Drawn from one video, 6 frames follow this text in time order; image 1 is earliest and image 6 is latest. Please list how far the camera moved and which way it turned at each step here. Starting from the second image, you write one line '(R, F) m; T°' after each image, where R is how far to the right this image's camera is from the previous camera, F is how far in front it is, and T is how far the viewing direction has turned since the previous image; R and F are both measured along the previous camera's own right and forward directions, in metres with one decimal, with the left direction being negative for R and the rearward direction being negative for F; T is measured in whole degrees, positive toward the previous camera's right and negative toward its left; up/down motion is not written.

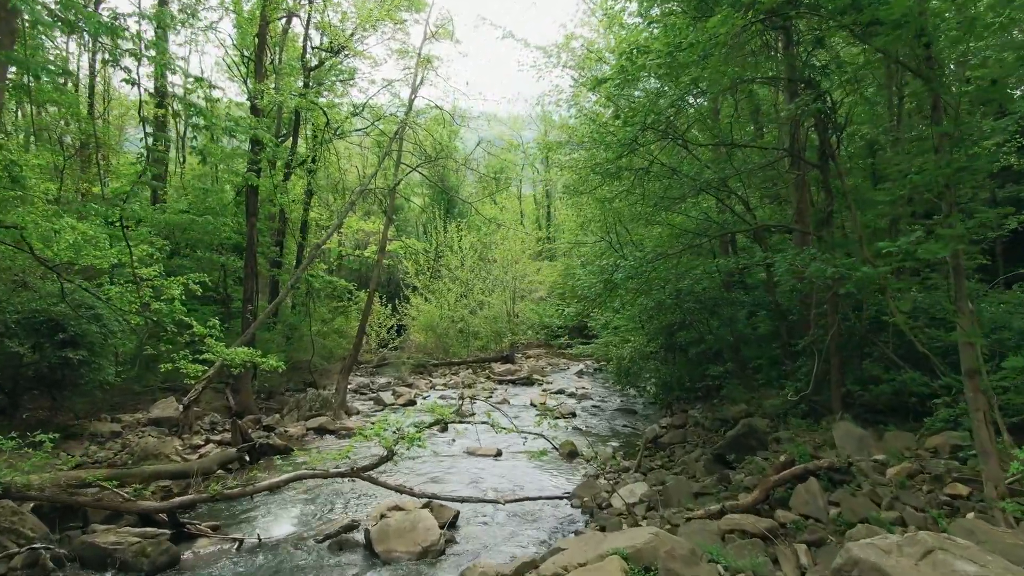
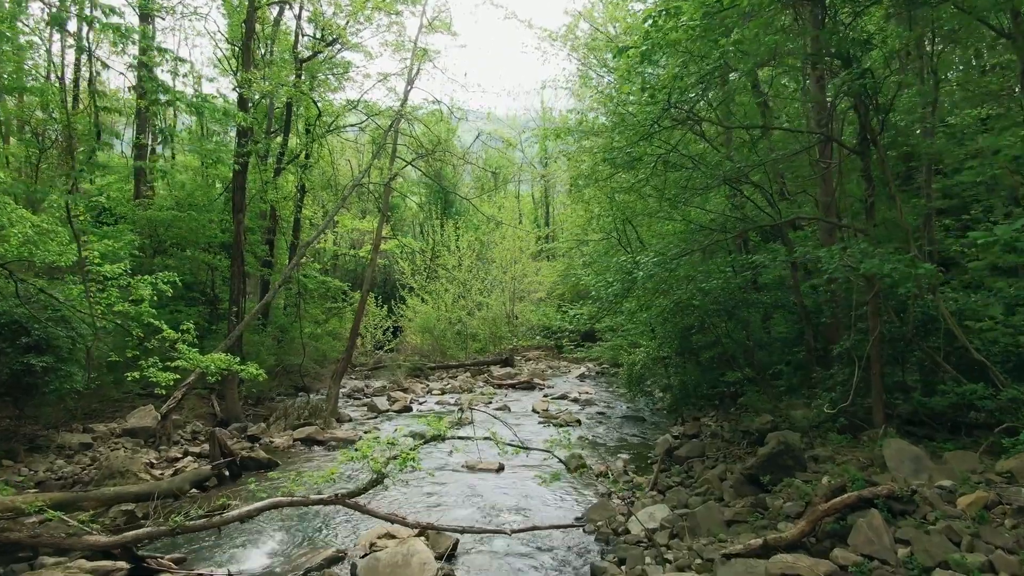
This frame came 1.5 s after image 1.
(-0.1, +0.8) m; 0°
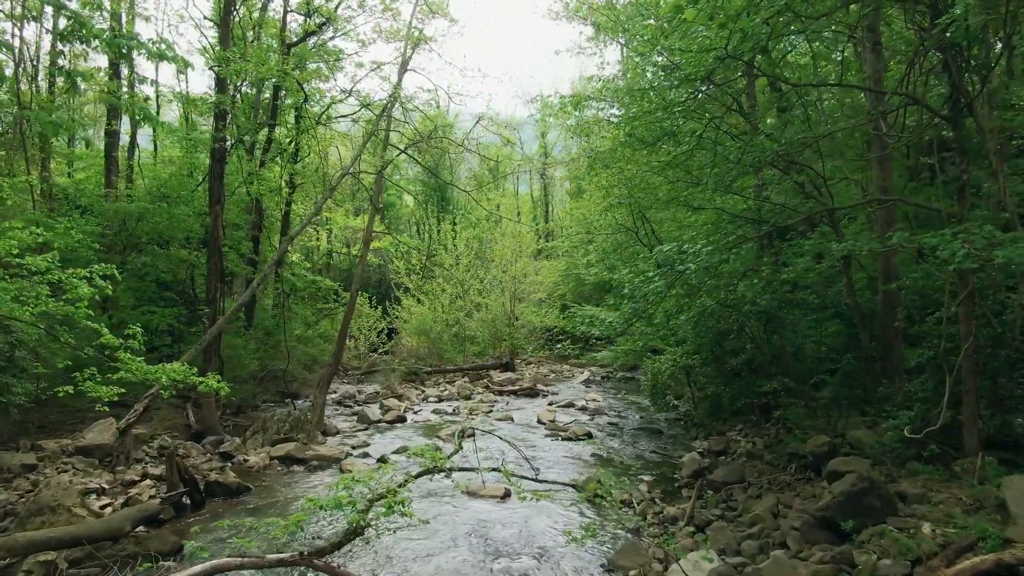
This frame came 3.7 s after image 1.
(-0.2, +1.3) m; 0°
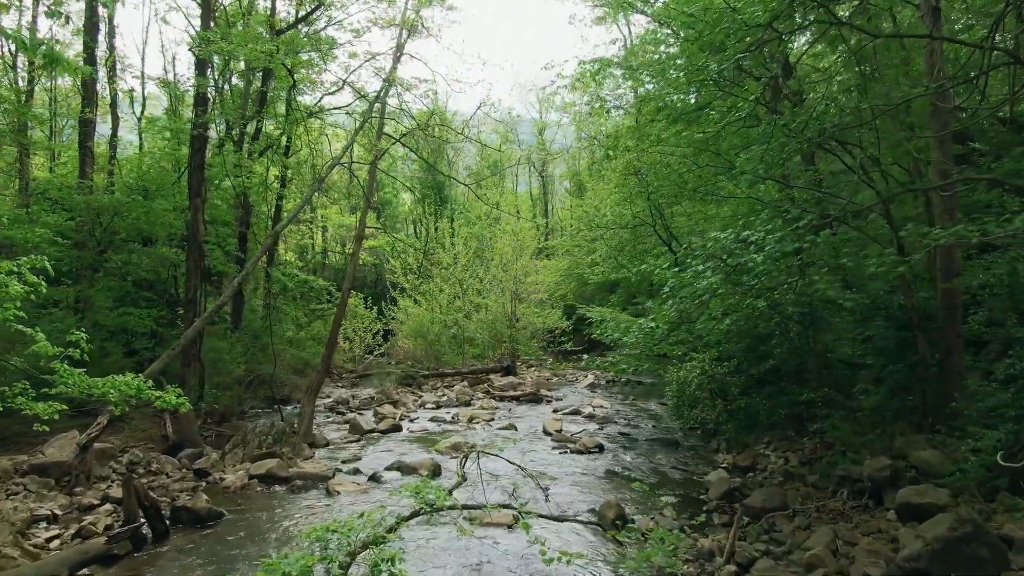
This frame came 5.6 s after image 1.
(-0.1, +1.0) m; 0°
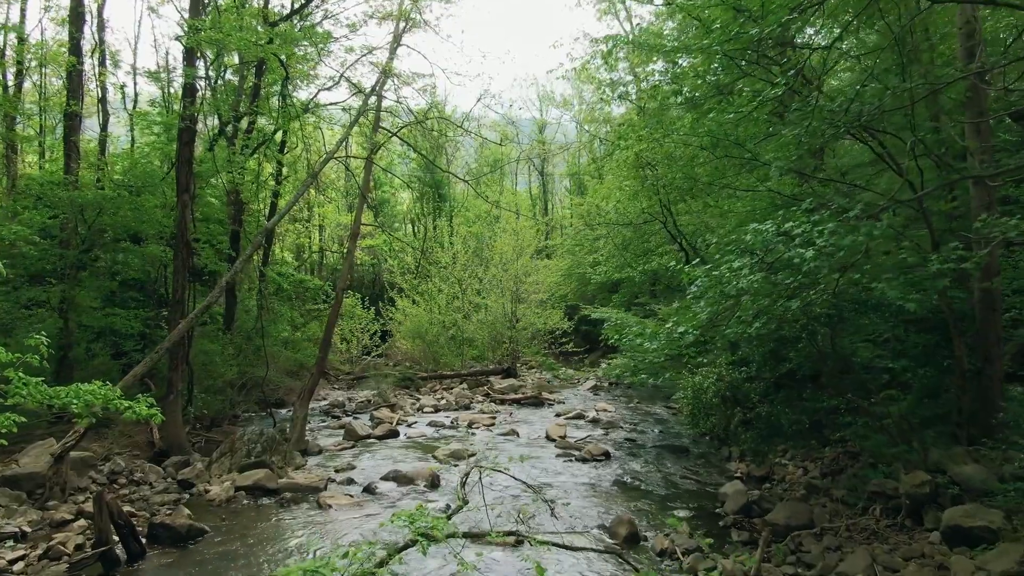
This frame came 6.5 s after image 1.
(-0.1, +0.5) m; 0°
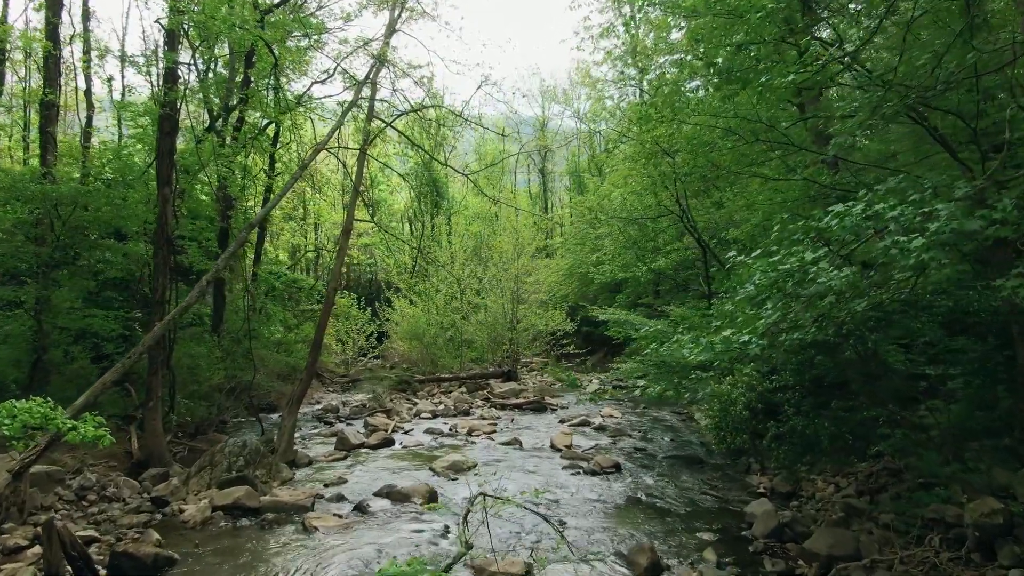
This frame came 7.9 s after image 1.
(-0.1, +0.7) m; 0°
